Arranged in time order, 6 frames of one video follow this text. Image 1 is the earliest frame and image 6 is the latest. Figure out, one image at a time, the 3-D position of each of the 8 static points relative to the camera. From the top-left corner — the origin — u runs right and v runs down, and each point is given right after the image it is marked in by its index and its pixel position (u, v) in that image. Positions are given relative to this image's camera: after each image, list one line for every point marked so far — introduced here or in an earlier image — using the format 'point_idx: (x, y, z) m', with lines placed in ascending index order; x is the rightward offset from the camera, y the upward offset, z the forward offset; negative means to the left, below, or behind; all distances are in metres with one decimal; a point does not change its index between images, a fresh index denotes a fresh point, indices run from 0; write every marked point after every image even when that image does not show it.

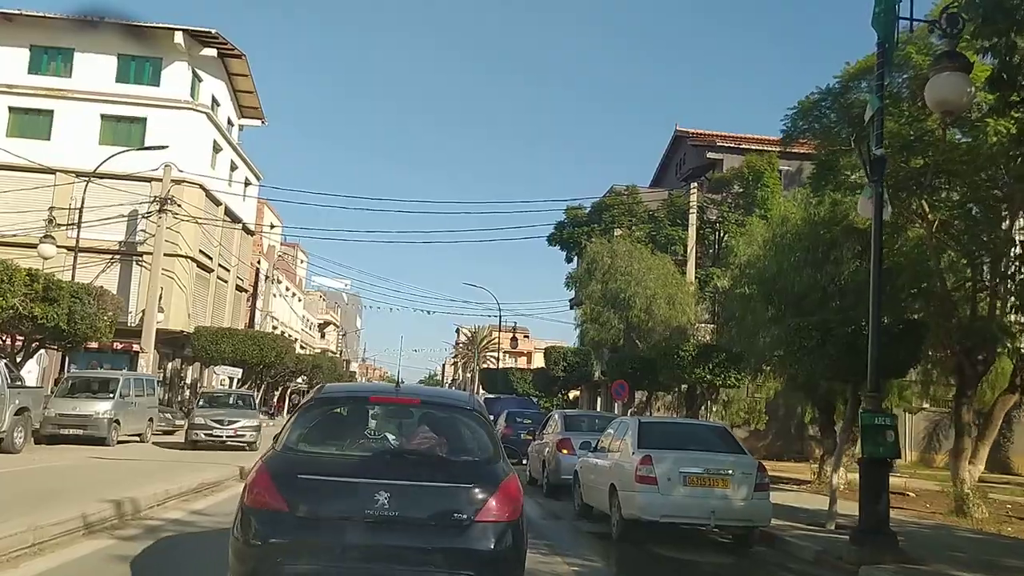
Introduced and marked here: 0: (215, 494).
0: (-4.7, -3.3, +12.1) m
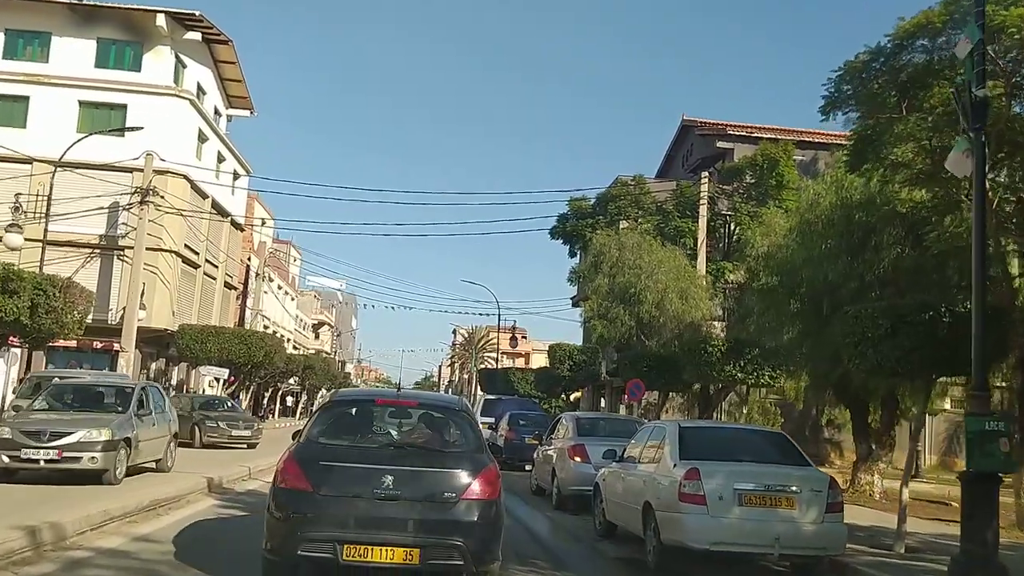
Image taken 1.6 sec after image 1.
0: (-4.6, -3.0, +10.3) m
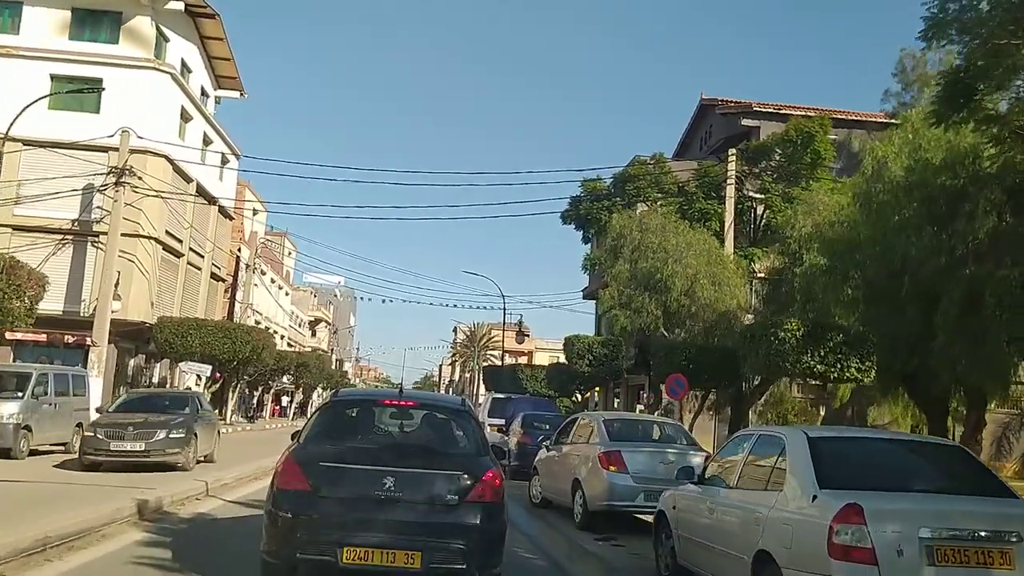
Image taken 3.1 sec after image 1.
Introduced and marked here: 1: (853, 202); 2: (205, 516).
0: (-4.2, -2.6, +7.4) m
1: (+8.6, +2.2, +19.1) m
2: (-4.1, -3.0, +10.1) m
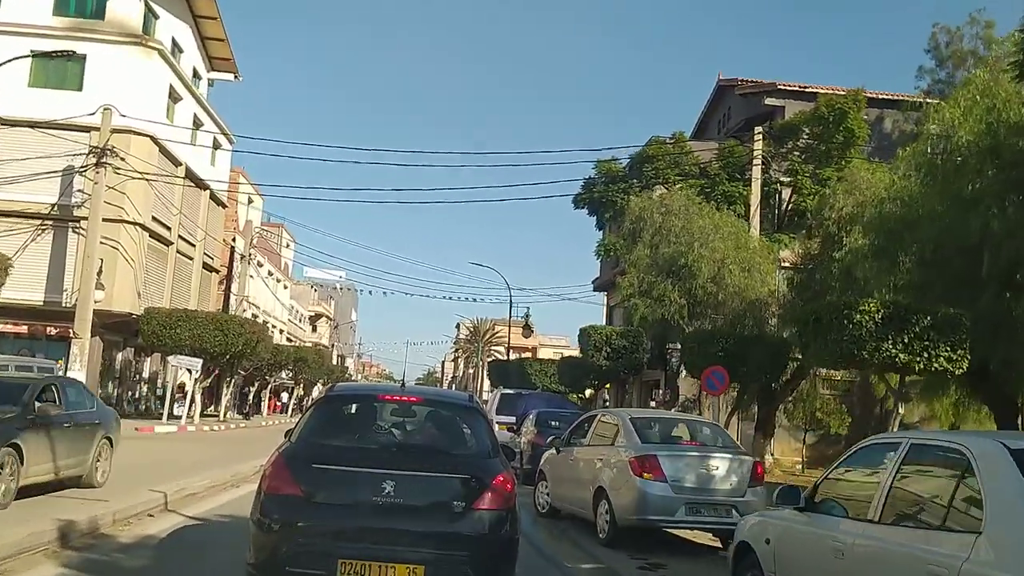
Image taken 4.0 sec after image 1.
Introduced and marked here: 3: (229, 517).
0: (-4.0, -2.2, +5.4) m
1: (+8.9, +2.6, +17.1) m
2: (-3.8, -2.7, +8.1) m
3: (-3.7, -3.0, +9.9) m
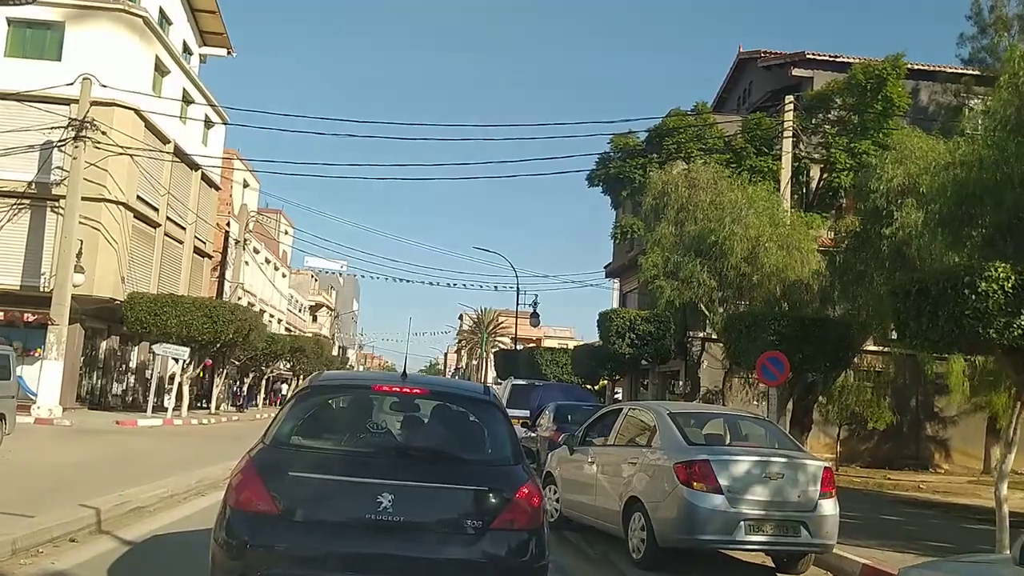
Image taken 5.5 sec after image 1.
0: (-3.7, -1.9, +3.4) m
1: (+9.2, +3.0, +14.9) m
2: (-3.5, -2.3, +6.1) m
3: (-3.4, -2.6, +7.8) m
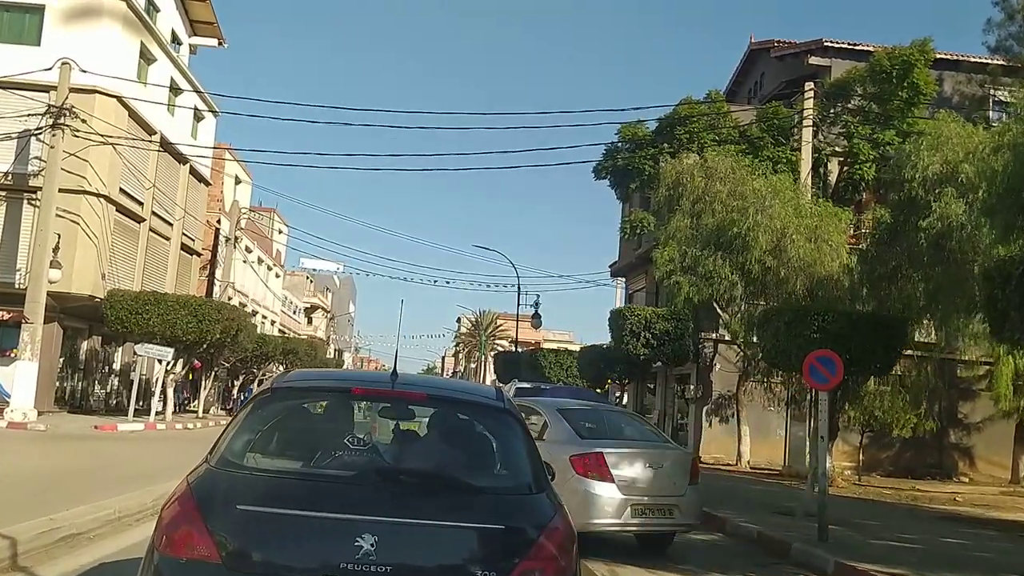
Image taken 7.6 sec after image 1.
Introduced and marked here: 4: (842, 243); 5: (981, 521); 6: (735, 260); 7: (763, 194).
0: (-3.6, -1.7, +1.9) m
1: (+9.4, +3.1, +13.5) m
2: (-3.4, -2.1, +4.5) m
3: (-3.3, -2.4, +6.3) m
4: (+8.0, +1.1, +18.7) m
5: (+8.7, -4.3, +14.1) m
6: (+5.5, +0.7, +19.2) m
7: (+6.3, +2.4, +19.1) m
